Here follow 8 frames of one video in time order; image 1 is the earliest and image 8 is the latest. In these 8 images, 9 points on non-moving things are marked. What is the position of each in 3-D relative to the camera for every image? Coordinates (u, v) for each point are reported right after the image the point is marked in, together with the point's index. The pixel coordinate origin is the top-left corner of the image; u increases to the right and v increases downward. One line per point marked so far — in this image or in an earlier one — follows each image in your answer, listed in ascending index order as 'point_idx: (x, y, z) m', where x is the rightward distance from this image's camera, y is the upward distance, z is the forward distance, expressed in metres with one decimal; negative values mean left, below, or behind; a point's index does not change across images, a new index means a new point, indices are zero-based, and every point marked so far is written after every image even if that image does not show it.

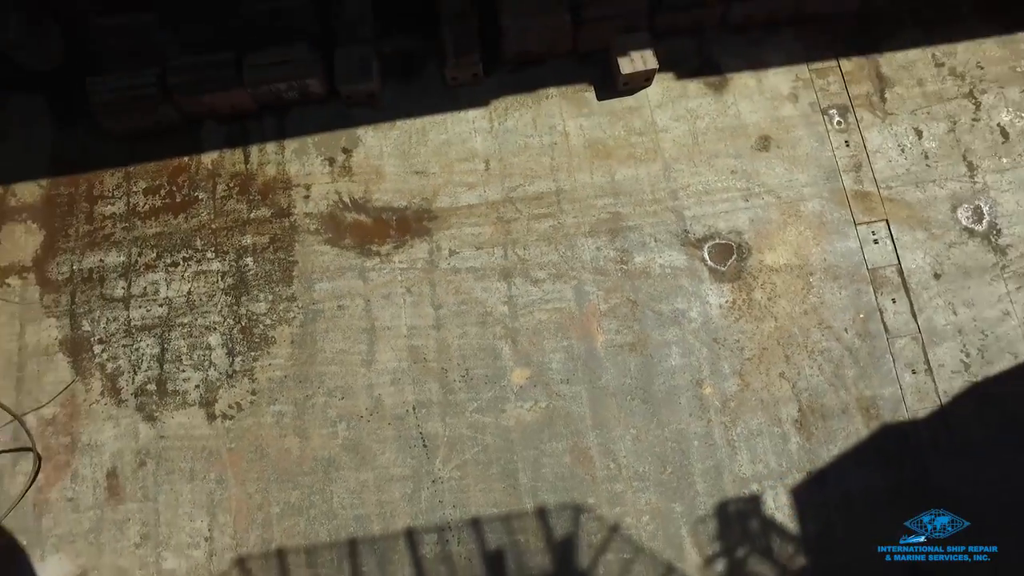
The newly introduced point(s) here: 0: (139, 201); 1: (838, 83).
0: (-5.6, +1.3, +10.0) m
1: (+5.0, +3.2, +10.3) m
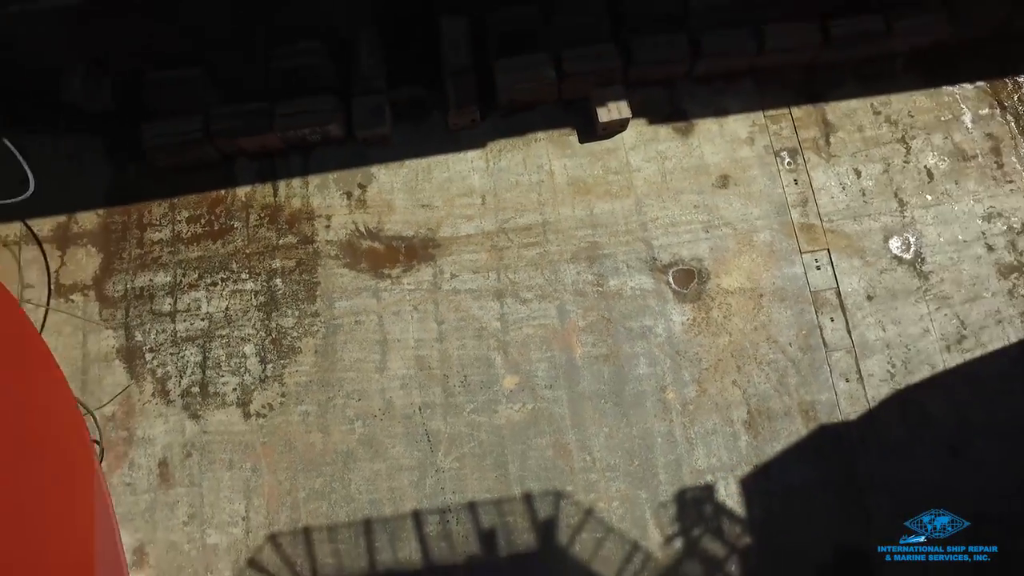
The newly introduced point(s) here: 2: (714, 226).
0: (-5.7, +1.0, +11.6) m
1: (+4.9, +2.8, +11.9) m
2: (+3.4, +1.0, +11.3) m
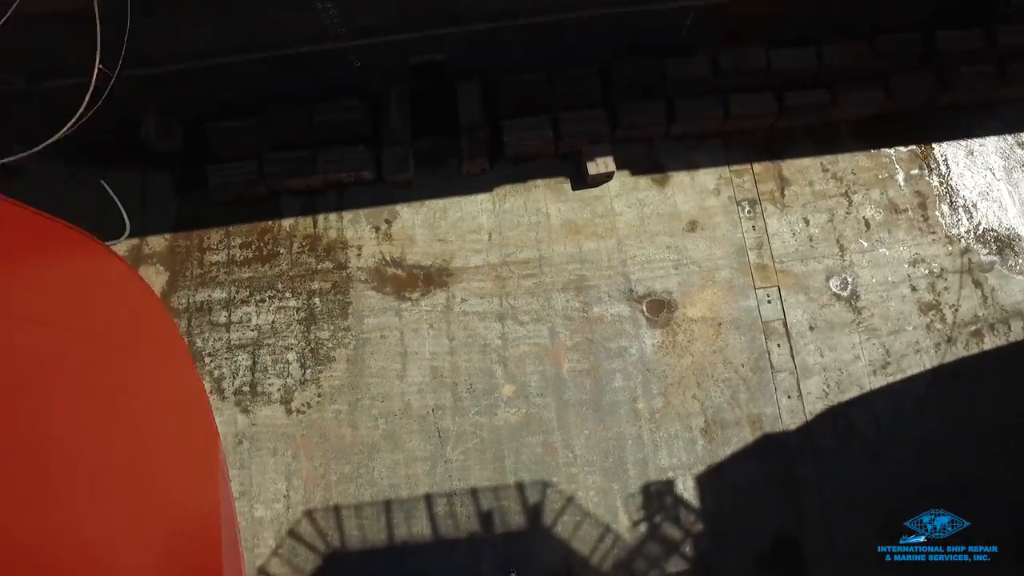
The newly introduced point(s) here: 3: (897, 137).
0: (-5.7, +0.7, +13.9) m
1: (+4.9, +2.2, +14.0) m
2: (+3.4, +0.5, +13.5) m
3: (+8.1, +3.2, +14.1) m
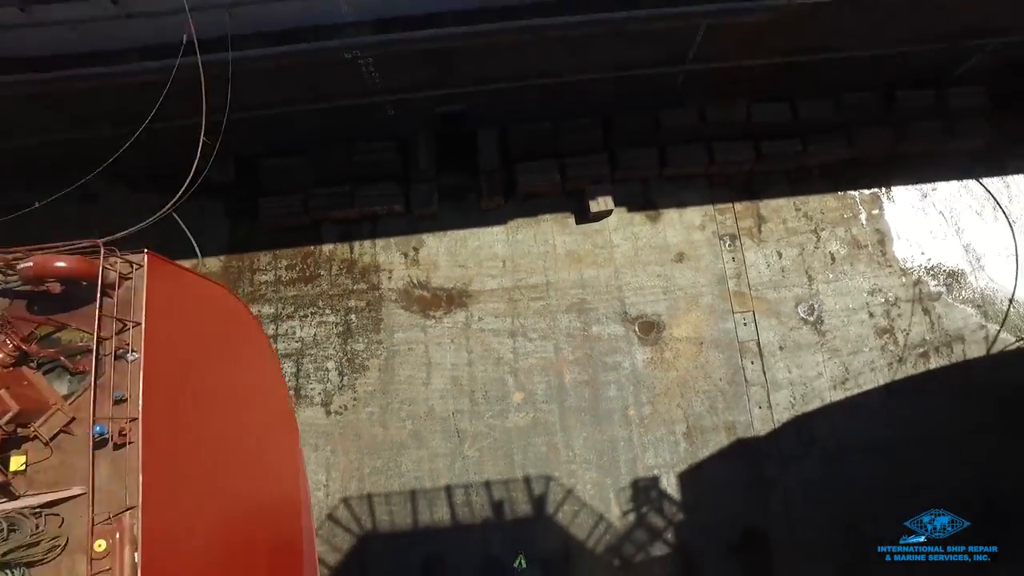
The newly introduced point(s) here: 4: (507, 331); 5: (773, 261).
0: (-5.4, +0.4, +16.0) m
1: (+5.2, +1.7, +16.1) m
2: (+3.7, 0.0, +15.6) m
3: (+8.4, +2.6, +16.2) m
4: (-0.1, -1.0, +15.4) m
5: (+6.0, +0.6, +15.8) m
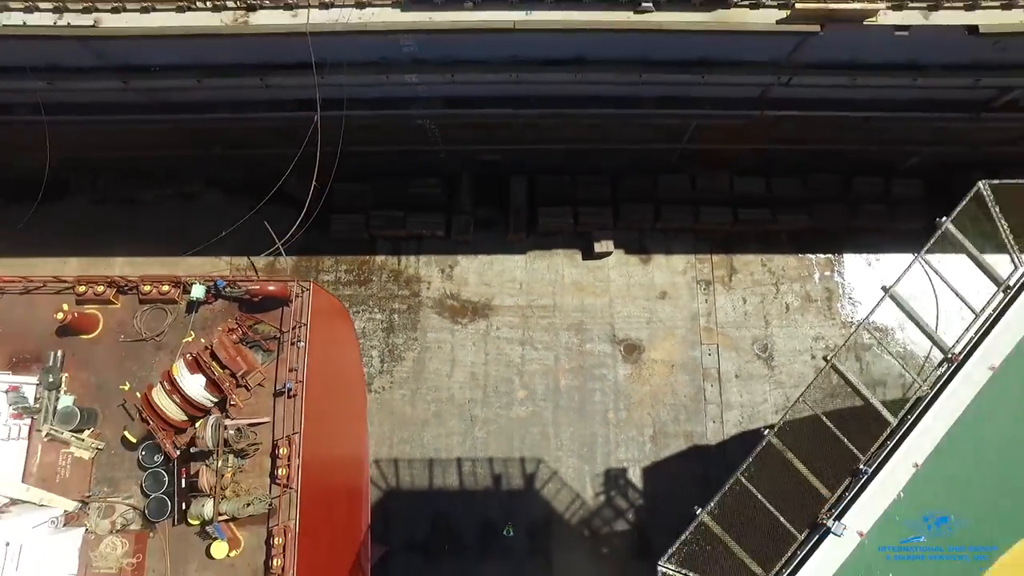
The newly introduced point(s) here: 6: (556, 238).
0: (-5.0, +0.4, +19.8) m
1: (+5.7, +0.6, +19.8) m
2: (+4.0, -0.9, +19.3) m
3: (+9.0, +1.2, +19.9) m
4: (+0.2, -1.5, +19.2) m
5: (+6.5, -0.5, +19.5) m
6: (+1.3, +1.5, +20.0) m
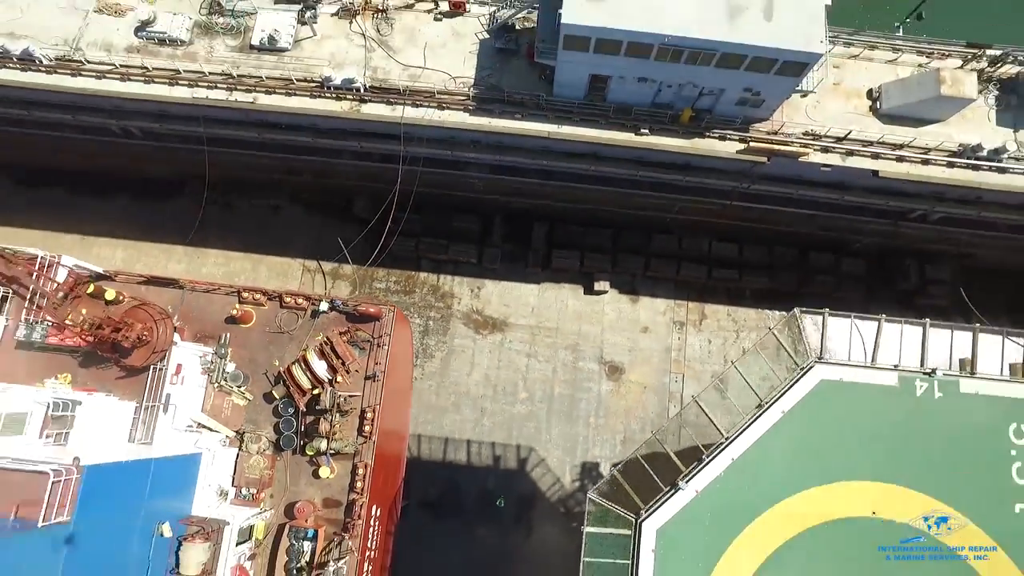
0: (-4.4, +0.1, +24.8) m
1: (+6.3, -0.8, +24.6) m
2: (+4.4, -2.2, +24.2) m
3: (+9.5, -0.6, +24.6) m
4: (+0.5, -2.3, +24.1) m
5: (+6.8, -2.0, +24.3) m
6: (+1.9, +0.5, +24.9) m
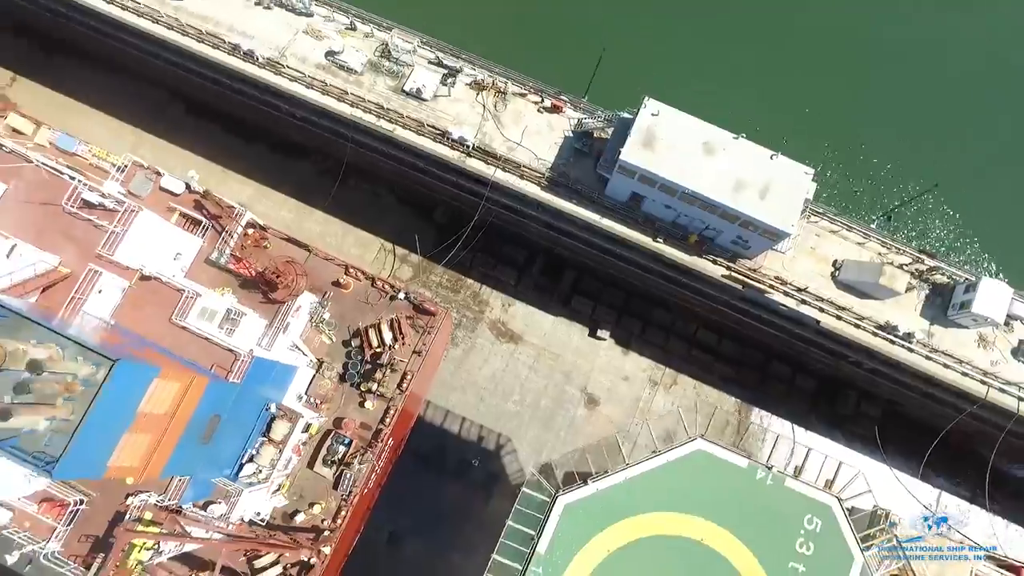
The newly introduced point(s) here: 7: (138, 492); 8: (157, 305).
0: (-3.1, +0.3, +31.1) m
1: (+6.7, -3.8, +30.4) m
2: (+4.5, -4.5, +30.1) m
3: (+9.9, -4.6, +30.3) m
4: (+0.7, -3.5, +30.2) m
5: (+6.9, -5.1, +30.1) m
6: (+3.0, -1.2, +30.9) m
7: (-9.1, -5.1, +17.1) m
8: (-9.0, -0.5, +17.7) m
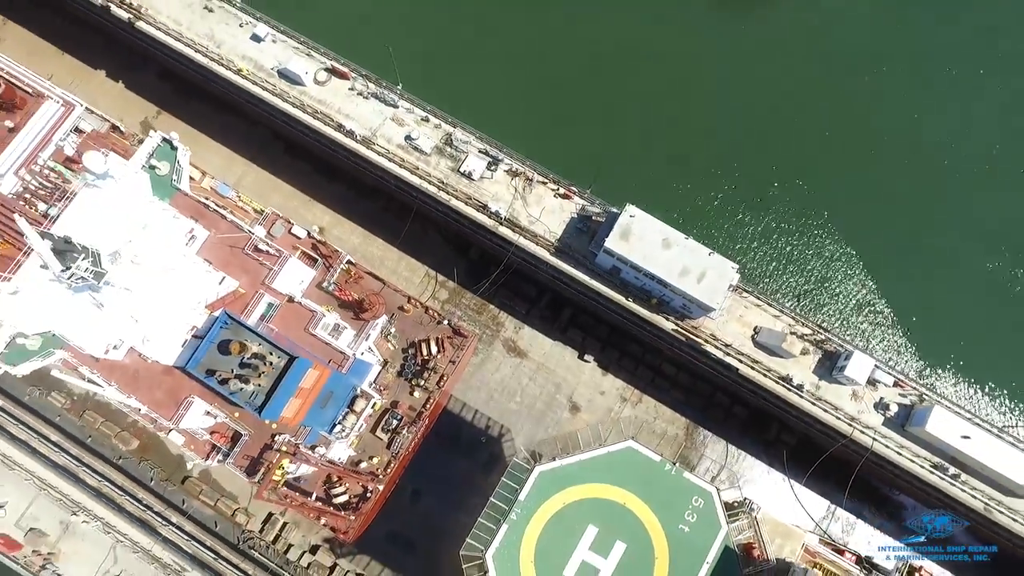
0: (-2.4, -0.9, +40.4) m
1: (+6.9, -6.1, +39.5) m
2: (+4.6, -6.6, +39.2) m
3: (+10.0, -7.2, +39.3) m
4: (+1.0, -5.1, +39.4) m
5: (+6.9, -7.4, +39.1) m
6: (+3.5, -3.1, +40.0) m
7: (-9.2, -5.7, +26.6) m
8: (-8.6, -1.2, +27.1) m
